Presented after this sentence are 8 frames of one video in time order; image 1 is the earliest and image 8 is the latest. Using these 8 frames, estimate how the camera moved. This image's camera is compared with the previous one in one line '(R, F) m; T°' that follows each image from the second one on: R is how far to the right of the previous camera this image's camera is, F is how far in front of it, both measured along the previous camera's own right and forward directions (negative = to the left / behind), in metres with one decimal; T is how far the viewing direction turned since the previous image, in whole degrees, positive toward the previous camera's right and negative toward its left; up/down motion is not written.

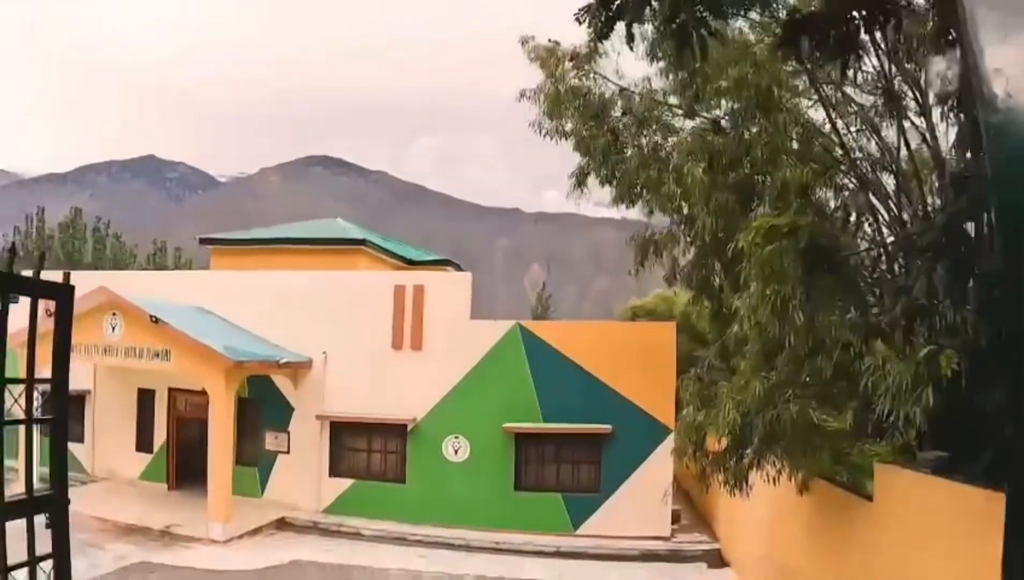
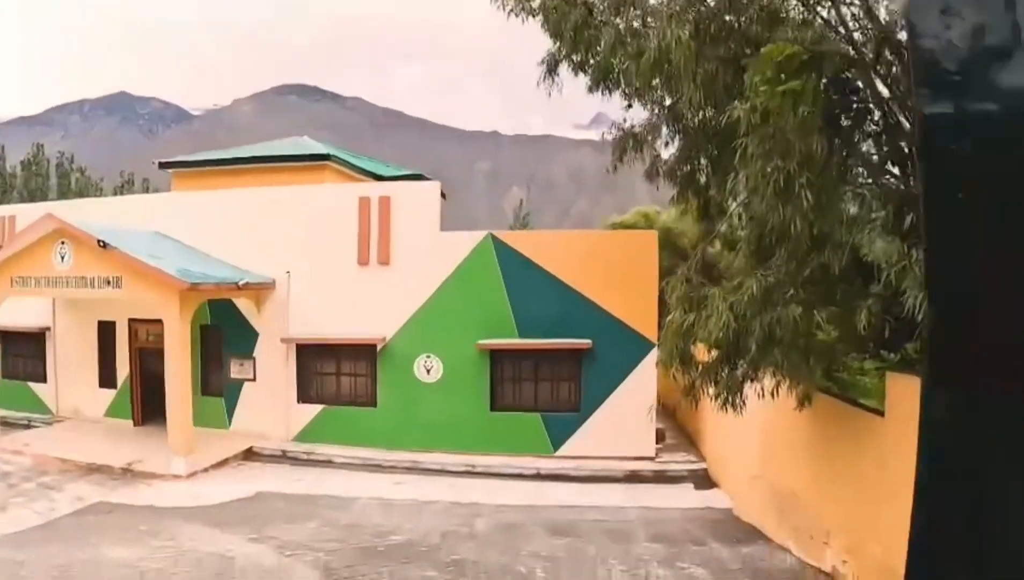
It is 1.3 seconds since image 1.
(+0.1, +0.6) m; +1°
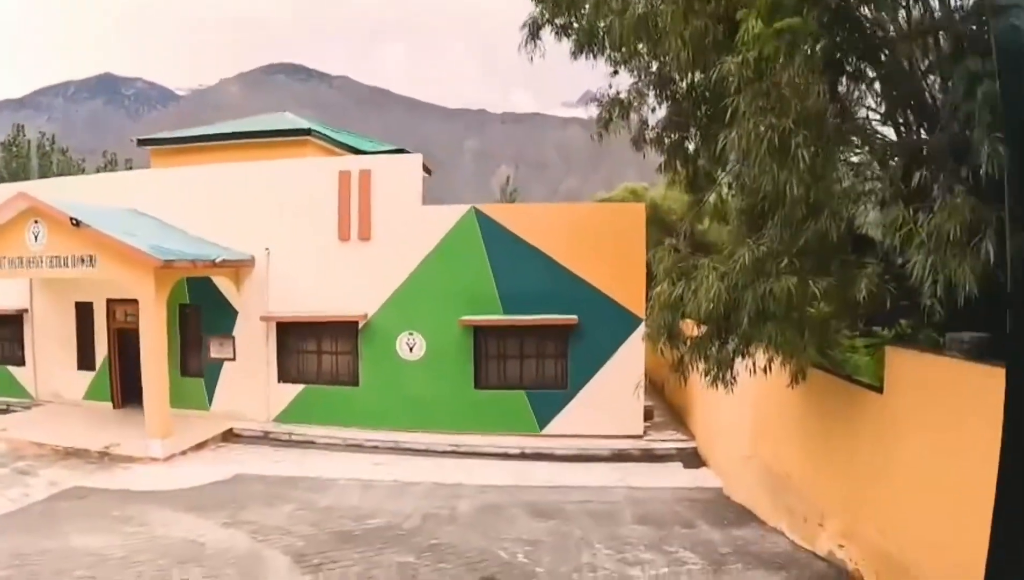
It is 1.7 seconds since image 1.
(0.0, +0.2) m; +1°
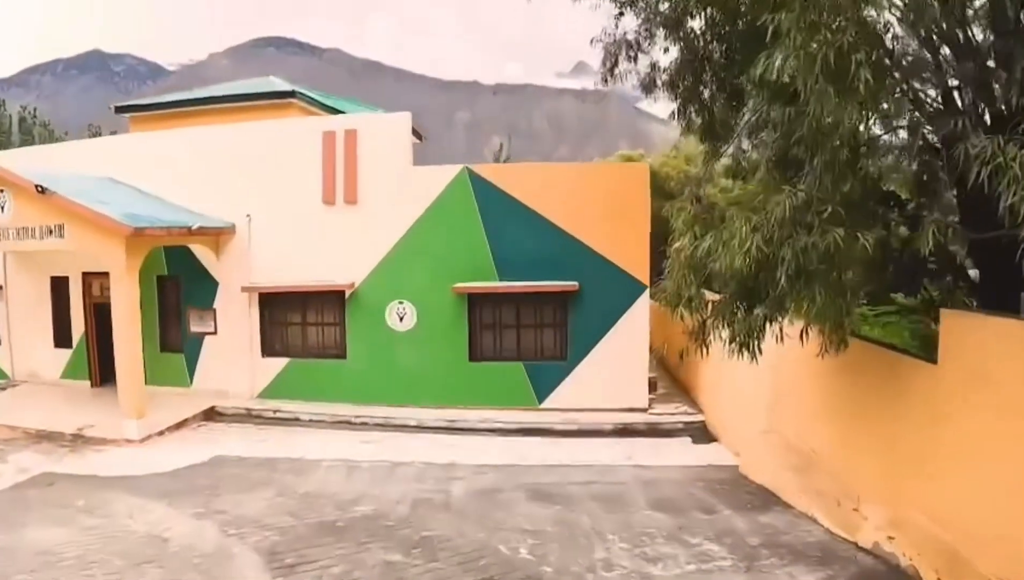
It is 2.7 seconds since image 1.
(0.0, +0.6) m; 0°
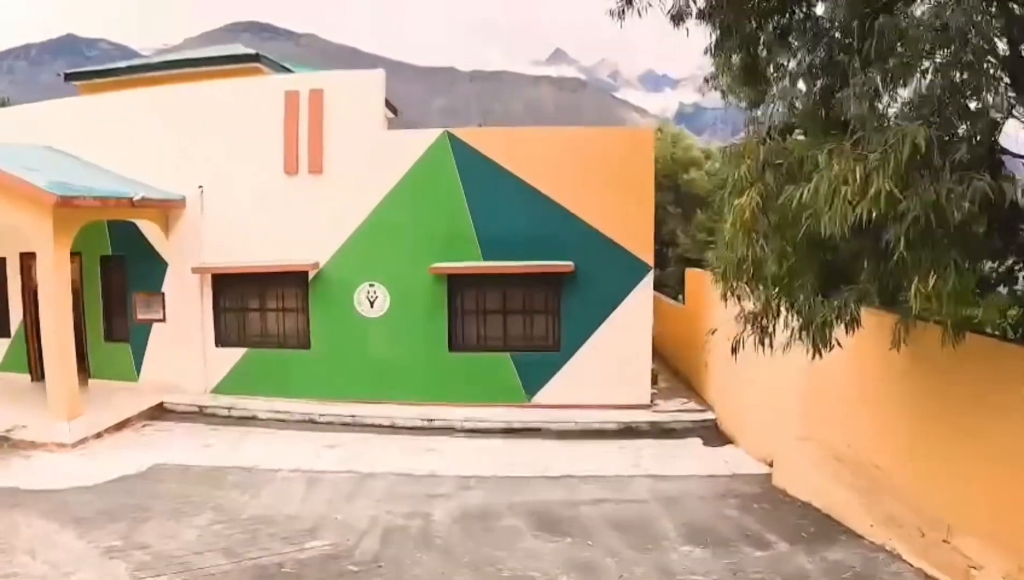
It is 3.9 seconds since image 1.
(-0.1, +1.1) m; +1°
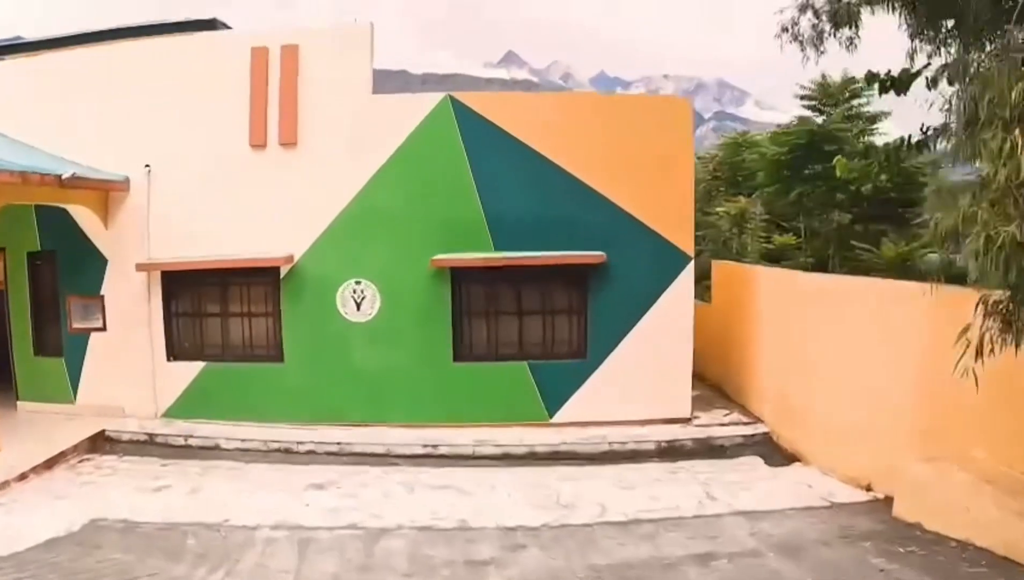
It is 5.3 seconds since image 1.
(-0.4, +1.5) m; +2°
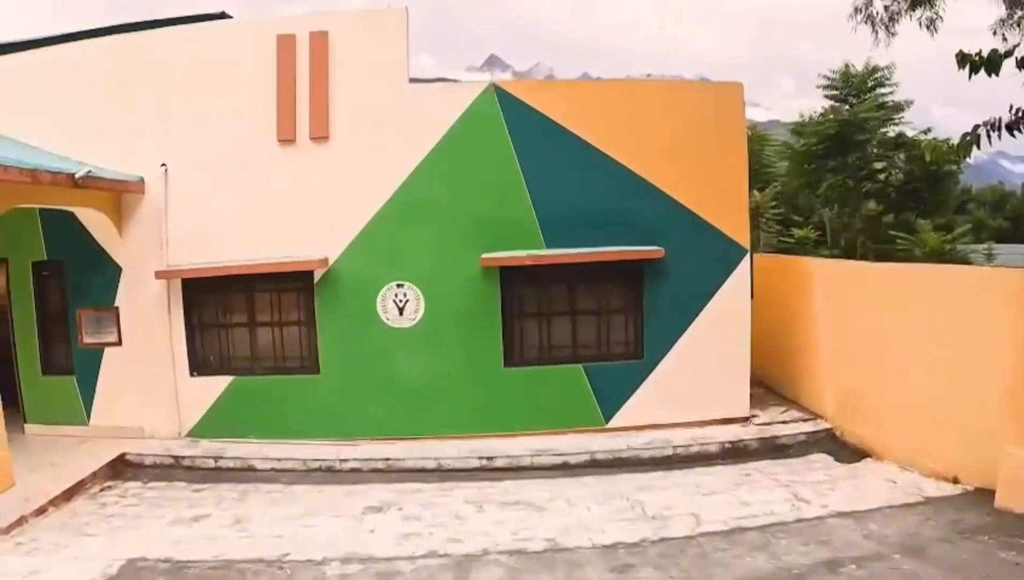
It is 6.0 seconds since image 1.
(-0.3, +0.5) m; +1°
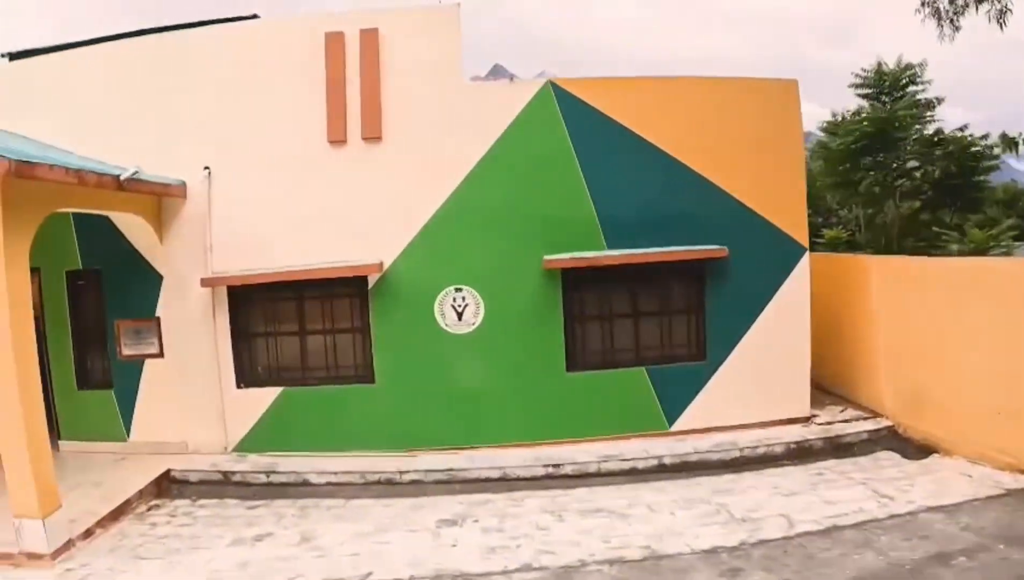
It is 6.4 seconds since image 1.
(-0.3, +0.2) m; 0°
